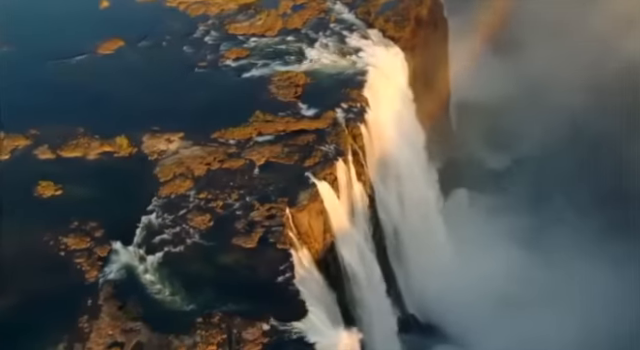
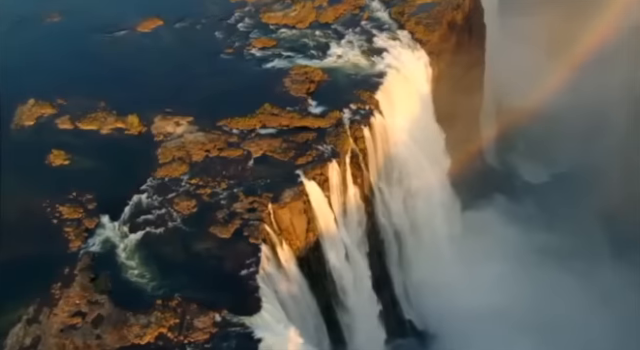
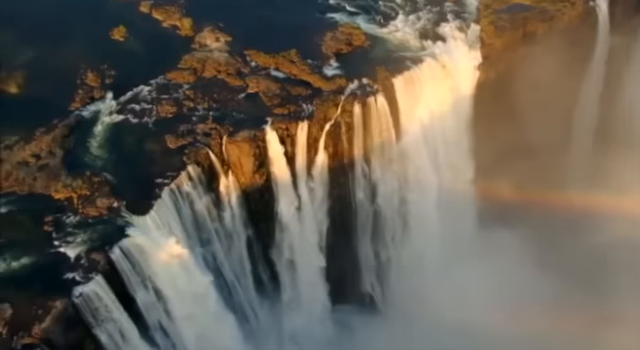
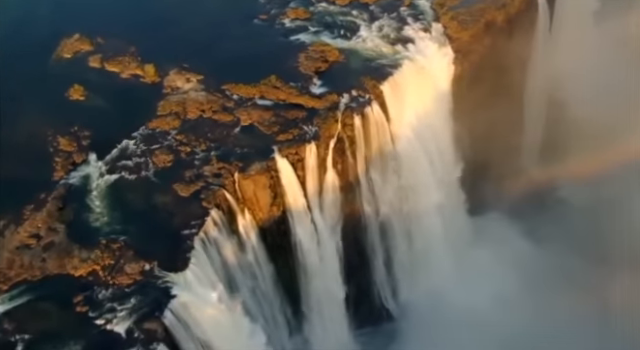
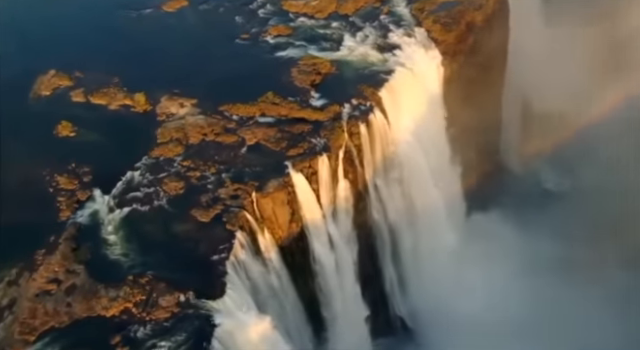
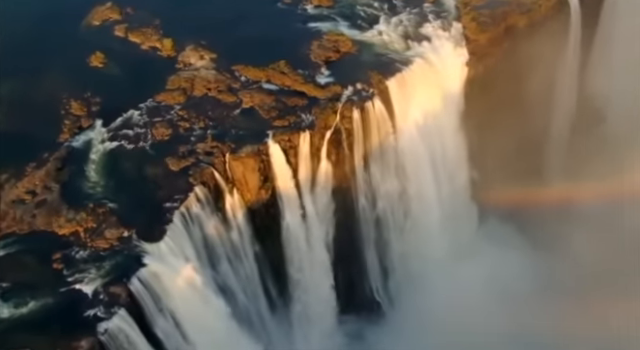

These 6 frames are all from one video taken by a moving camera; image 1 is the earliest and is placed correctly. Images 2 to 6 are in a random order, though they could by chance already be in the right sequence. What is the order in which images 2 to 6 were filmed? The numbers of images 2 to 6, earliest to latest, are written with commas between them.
2, 5, 4, 6, 3
